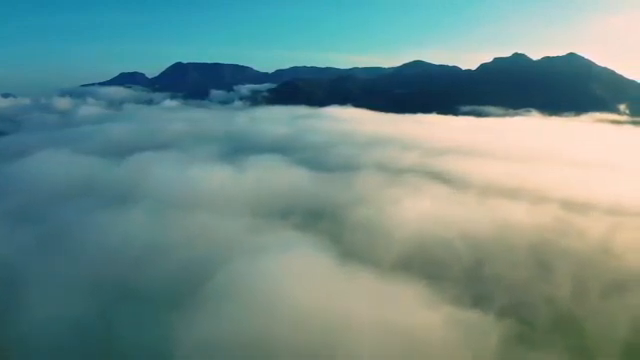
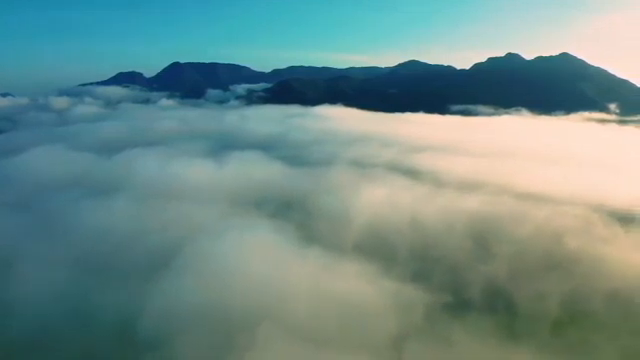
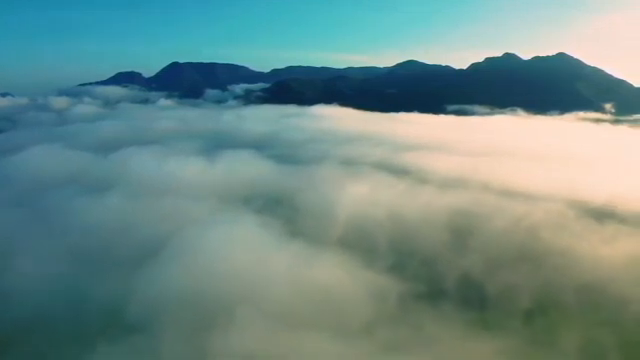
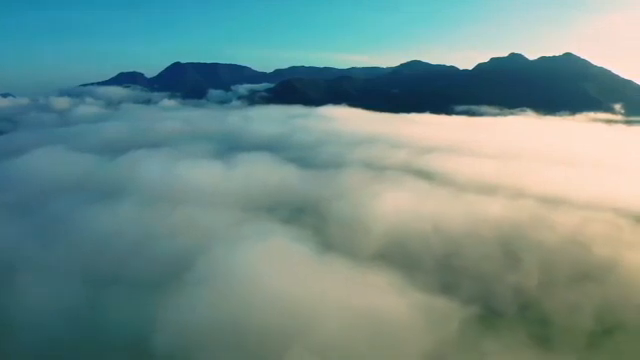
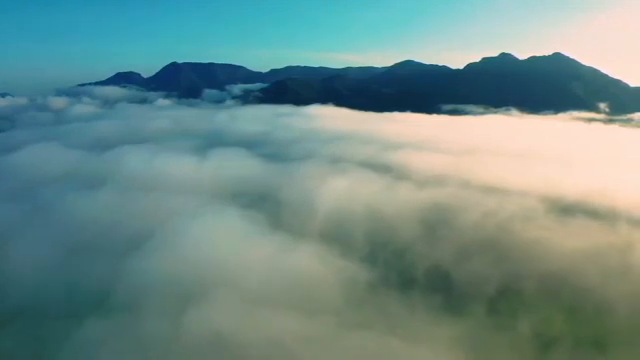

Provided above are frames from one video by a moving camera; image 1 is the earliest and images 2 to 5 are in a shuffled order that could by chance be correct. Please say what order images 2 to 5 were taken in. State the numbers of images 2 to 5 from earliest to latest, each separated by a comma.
4, 2, 3, 5
